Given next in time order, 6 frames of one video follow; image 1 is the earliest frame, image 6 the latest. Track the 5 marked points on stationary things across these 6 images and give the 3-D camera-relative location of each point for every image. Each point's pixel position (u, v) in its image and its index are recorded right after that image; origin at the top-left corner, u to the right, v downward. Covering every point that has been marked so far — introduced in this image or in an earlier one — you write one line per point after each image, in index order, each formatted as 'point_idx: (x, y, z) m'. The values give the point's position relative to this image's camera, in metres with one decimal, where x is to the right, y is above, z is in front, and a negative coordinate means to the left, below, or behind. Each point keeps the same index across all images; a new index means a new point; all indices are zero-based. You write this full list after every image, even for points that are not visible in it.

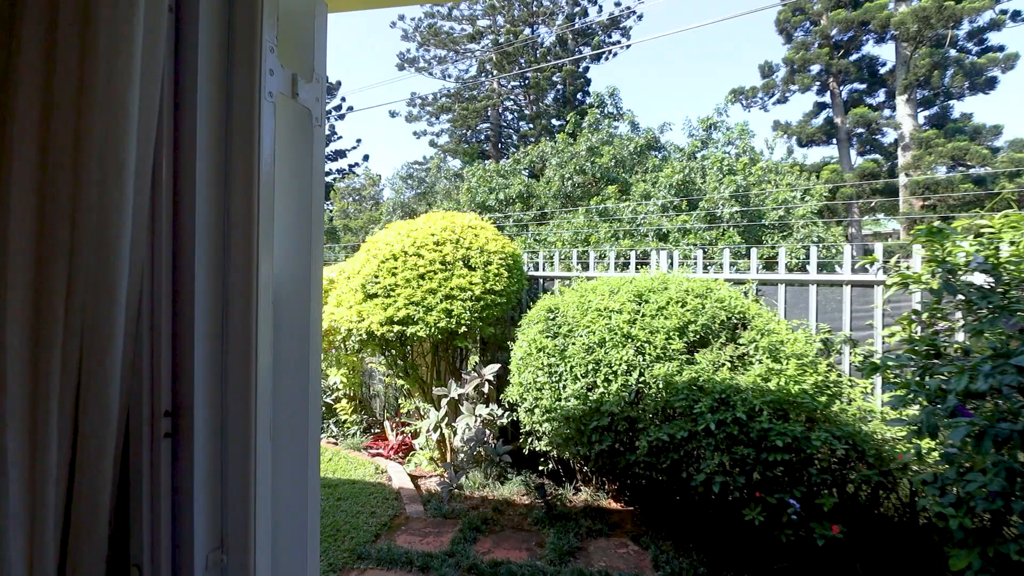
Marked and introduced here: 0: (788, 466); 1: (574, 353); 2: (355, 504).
0: (+1.3, -0.8, +2.2) m
1: (+0.3, -0.4, +2.6) m
2: (-1.0, -1.3, +3.0) m
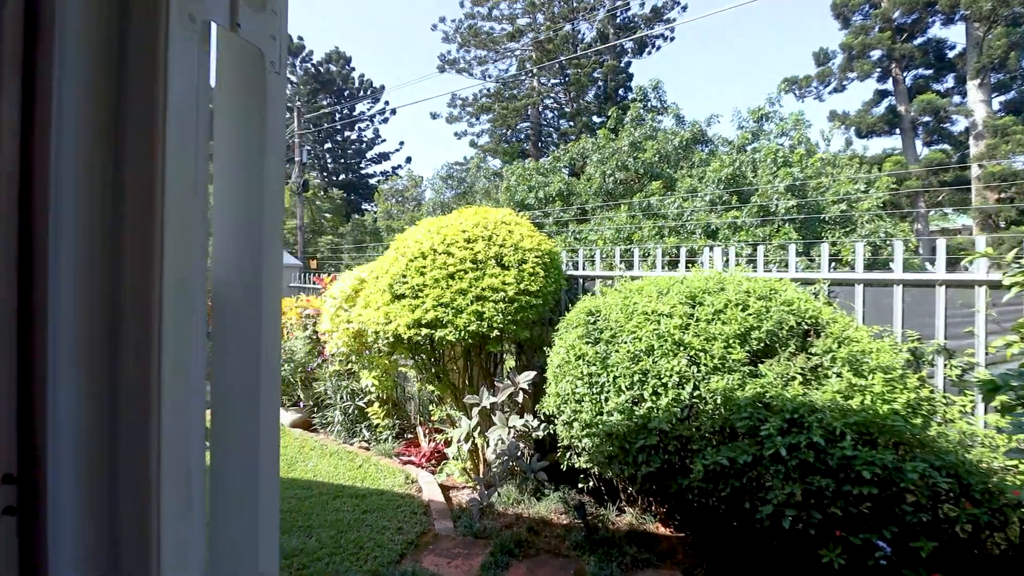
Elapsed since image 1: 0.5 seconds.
0: (+1.4, -0.8, +1.9) m
1: (+0.5, -0.4, +2.3) m
2: (-0.8, -1.3, +2.8) m
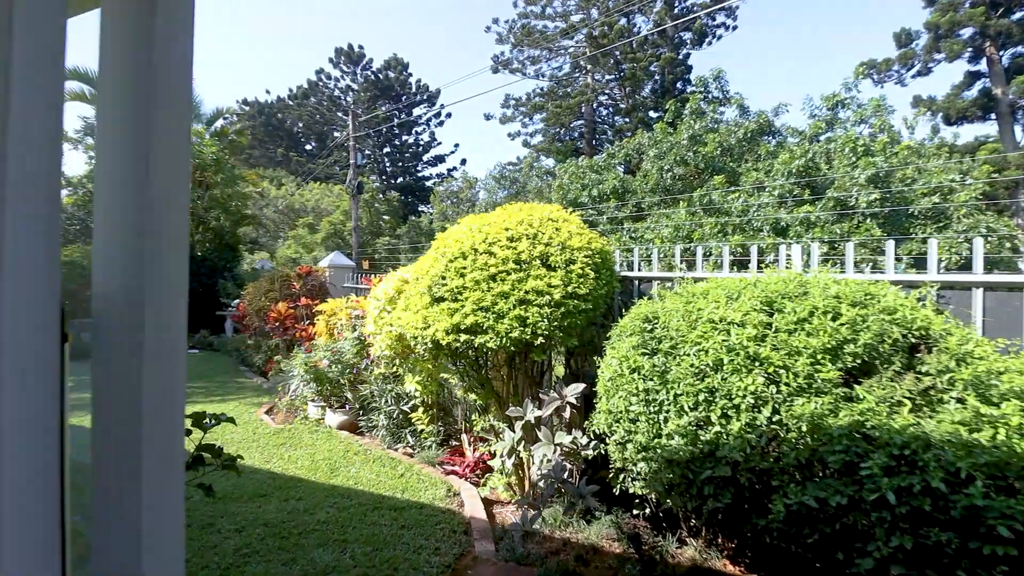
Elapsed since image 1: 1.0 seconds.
0: (+1.5, -0.8, +1.5) m
1: (+0.7, -0.4, +2.0) m
2: (-0.5, -1.3, +2.7) m
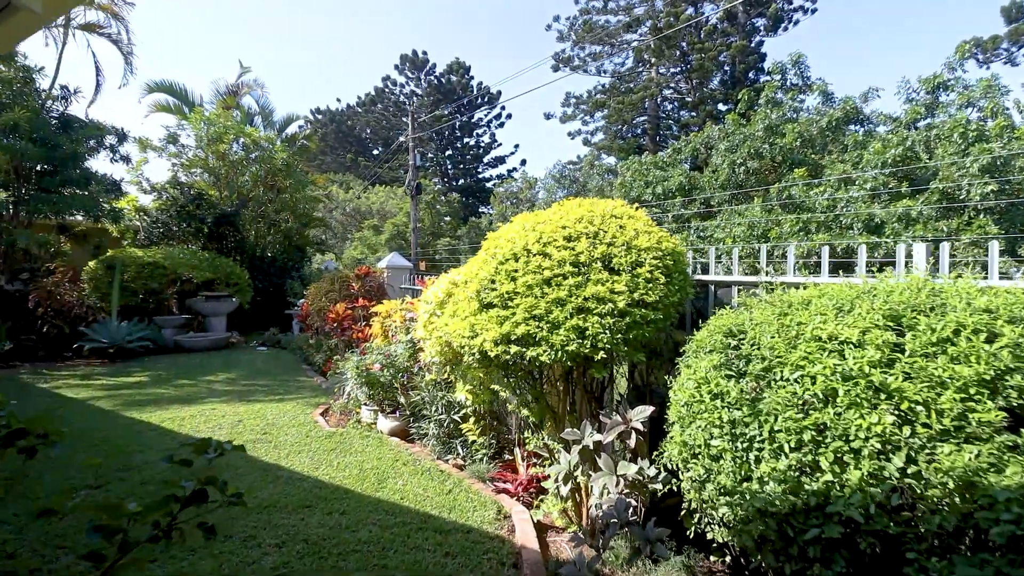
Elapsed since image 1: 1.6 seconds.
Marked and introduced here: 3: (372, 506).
0: (+1.7, -0.9, +1.0) m
1: (+0.9, -0.4, +1.7) m
2: (-0.2, -1.4, +2.4) m
3: (-0.9, -1.4, +3.1) m
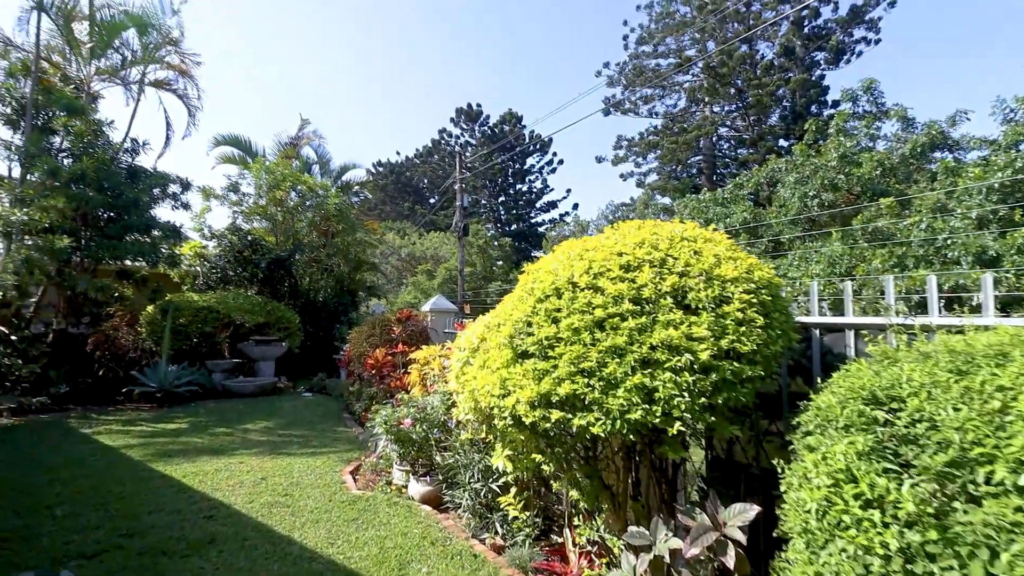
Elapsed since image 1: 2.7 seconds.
0: (+1.7, -0.9, +0.2) m
1: (+1.0, -0.5, +1.0) m
2: (-0.1, -1.5, +1.8) m
3: (-0.6, -1.6, +2.5) m
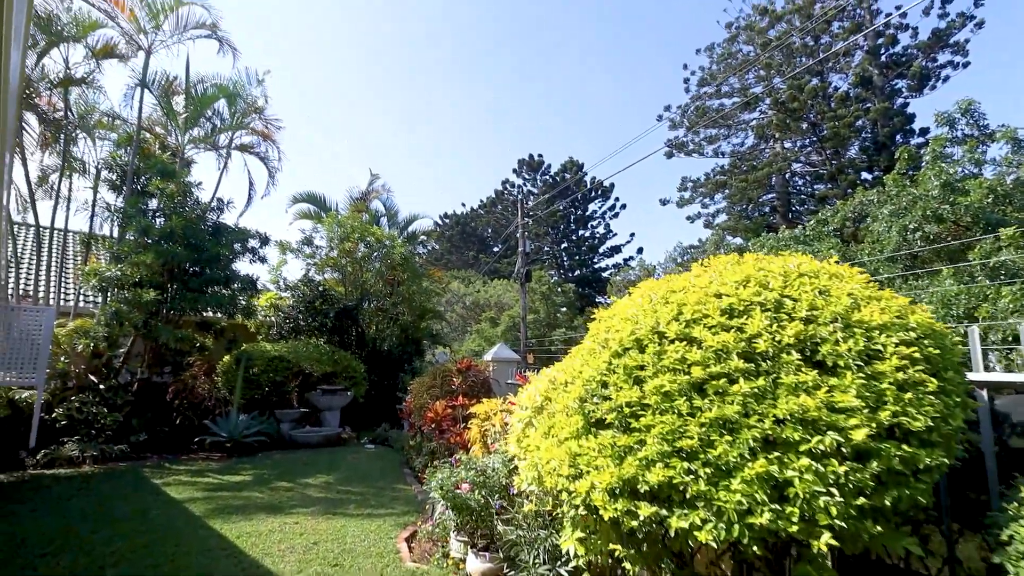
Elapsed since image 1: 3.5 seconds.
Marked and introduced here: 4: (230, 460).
0: (+1.6, -0.9, -0.4) m
1: (+1.1, -0.6, +0.5) m
2: (+0.1, -1.7, +1.3) m
3: (-0.3, -1.8, +2.1) m
4: (-4.0, -2.4, +6.9) m
